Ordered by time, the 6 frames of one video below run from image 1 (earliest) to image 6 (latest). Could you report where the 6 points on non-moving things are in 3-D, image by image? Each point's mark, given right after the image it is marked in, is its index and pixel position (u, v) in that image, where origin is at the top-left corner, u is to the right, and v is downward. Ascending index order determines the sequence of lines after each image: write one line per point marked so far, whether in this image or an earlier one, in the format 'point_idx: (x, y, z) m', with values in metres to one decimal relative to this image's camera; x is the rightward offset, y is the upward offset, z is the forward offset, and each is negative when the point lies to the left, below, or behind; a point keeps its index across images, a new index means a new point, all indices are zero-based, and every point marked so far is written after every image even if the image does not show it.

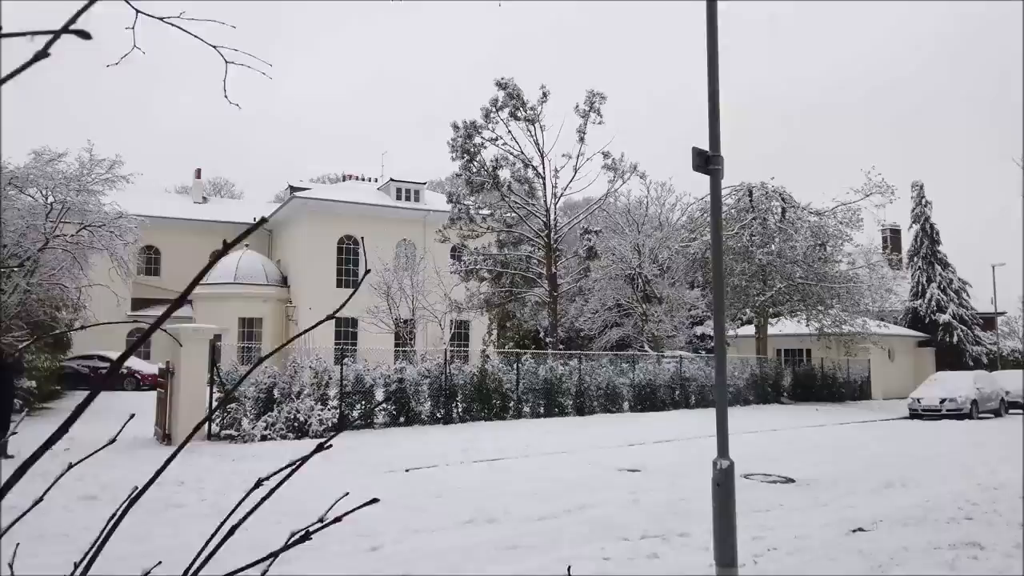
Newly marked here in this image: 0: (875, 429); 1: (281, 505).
0: (+8.2, -3.2, +16.4) m
1: (-2.5, -2.3, +7.7) m
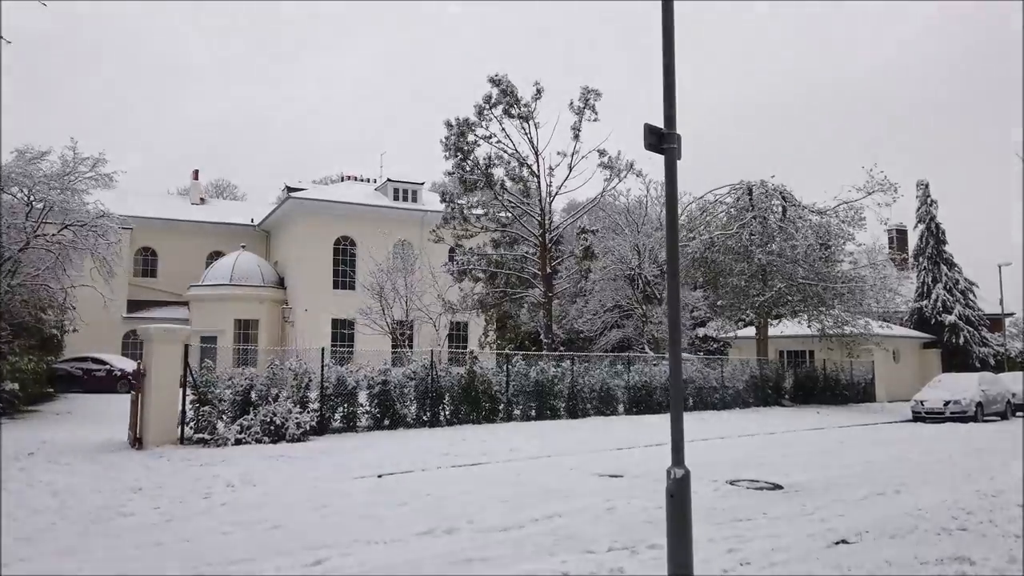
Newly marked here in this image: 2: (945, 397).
0: (+8.0, -3.2, +15.9) m
1: (-2.8, -2.3, +7.3) m
2: (+11.9, -3.0, +19.9) m
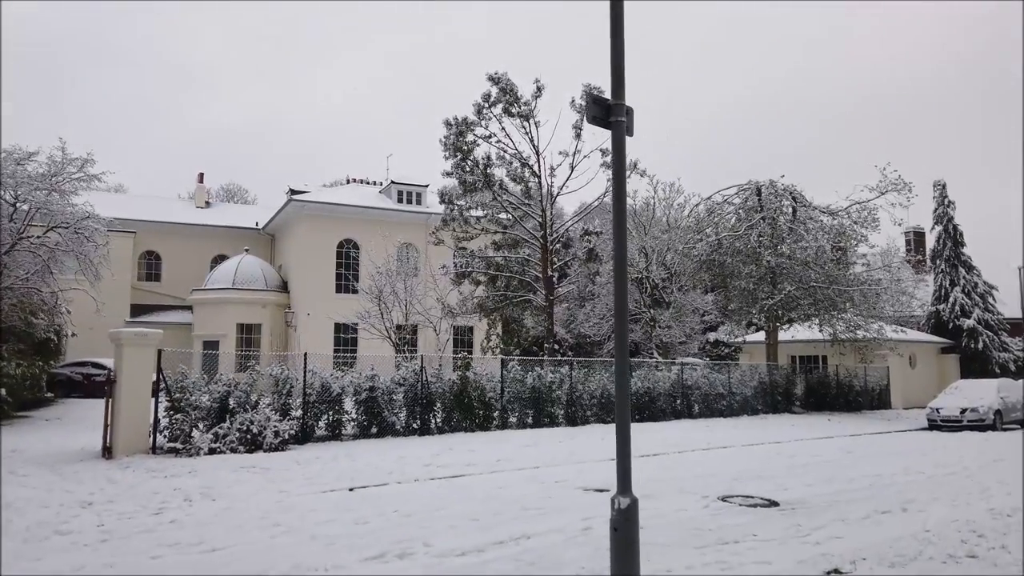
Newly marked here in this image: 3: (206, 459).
0: (+7.9, -3.2, +15.2) m
1: (-3.1, -2.3, +6.8) m
2: (+11.8, -3.1, +19.0) m
3: (-4.5, -2.5, +10.6) m
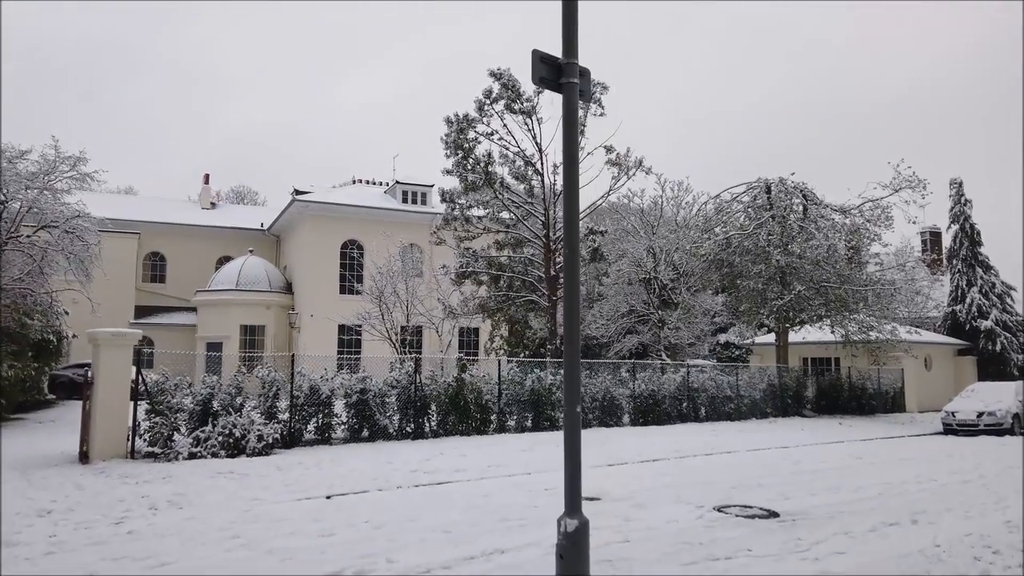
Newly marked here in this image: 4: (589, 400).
0: (+7.8, -3.2, +14.6) m
1: (-3.3, -2.2, +6.4) m
2: (+11.8, -3.0, +18.4) m
3: (-4.6, -2.5, +10.2) m
4: (+1.9, -2.7, +17.7) m
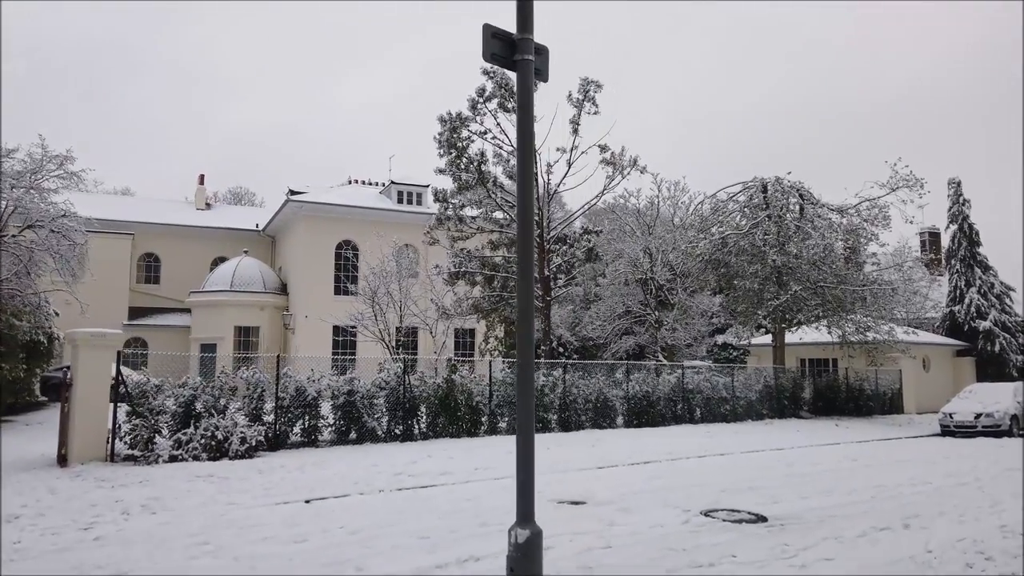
0: (+7.6, -3.2, +14.4) m
1: (-3.5, -2.2, +6.2) m
2: (+11.6, -3.0, +18.2) m
3: (-4.8, -2.5, +10.0) m
4: (+1.7, -2.7, +17.5) m
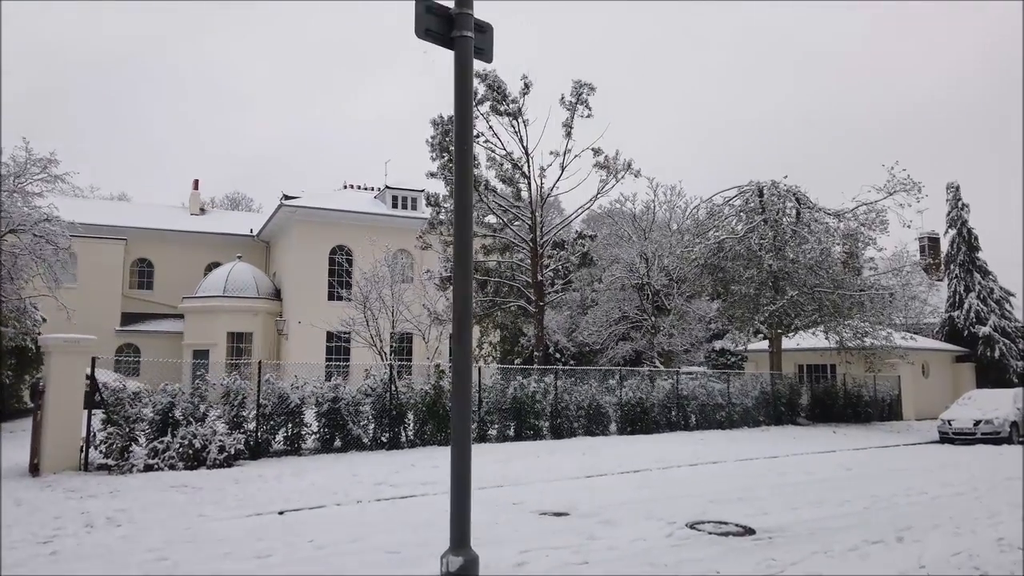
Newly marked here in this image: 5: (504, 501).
0: (+7.4, -3.3, +14.1) m
1: (-3.7, -2.3, +5.9) m
2: (+11.4, -3.2, +17.9) m
3: (-5.0, -2.5, +9.7) m
4: (+1.5, -2.9, +17.2) m
5: (-0.1, -2.6, +8.8) m
